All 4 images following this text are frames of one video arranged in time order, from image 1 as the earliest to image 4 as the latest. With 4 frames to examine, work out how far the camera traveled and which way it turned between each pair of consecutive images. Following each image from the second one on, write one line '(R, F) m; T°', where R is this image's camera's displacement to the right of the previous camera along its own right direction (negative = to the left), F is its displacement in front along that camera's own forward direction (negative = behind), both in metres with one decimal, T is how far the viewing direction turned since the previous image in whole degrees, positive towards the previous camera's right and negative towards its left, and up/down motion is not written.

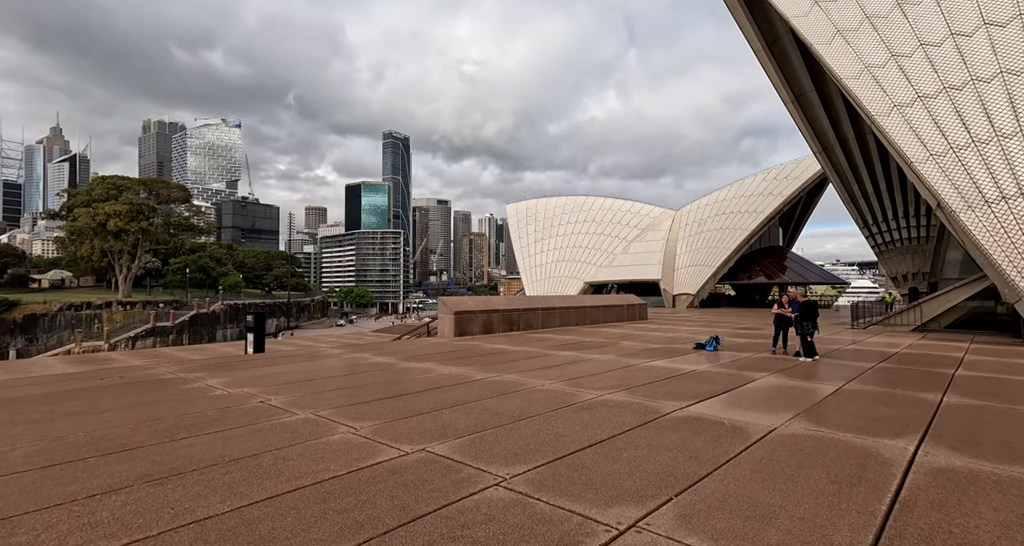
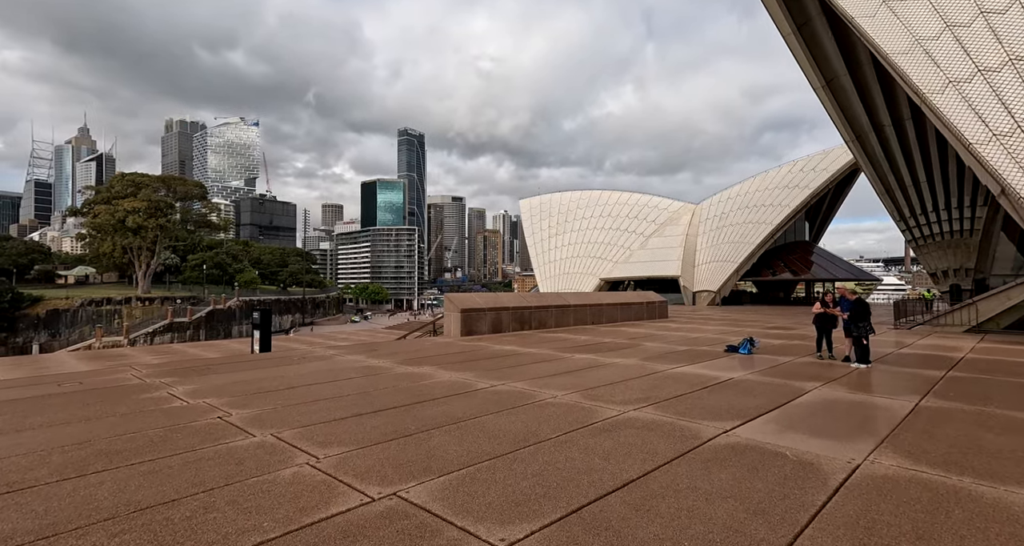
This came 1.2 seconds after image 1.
(+0.1, +1.0) m; -2°
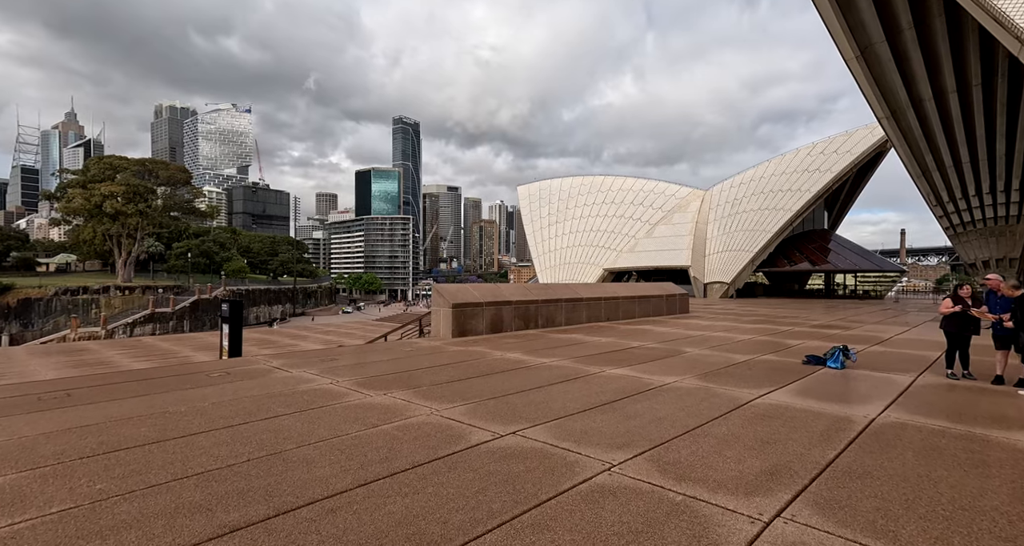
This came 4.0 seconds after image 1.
(-0.2, +2.5) m; 0°
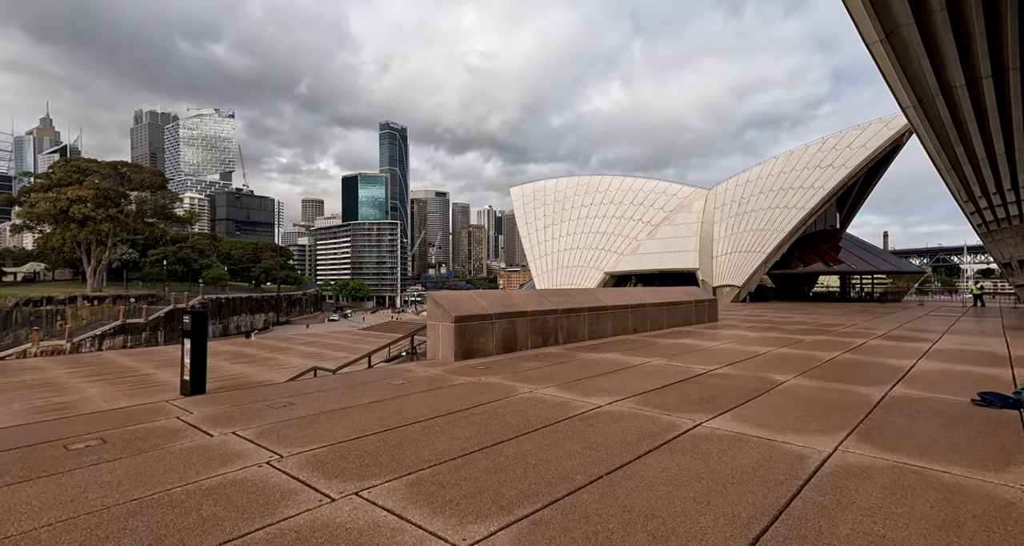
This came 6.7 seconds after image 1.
(-0.5, +2.4) m; +1°
